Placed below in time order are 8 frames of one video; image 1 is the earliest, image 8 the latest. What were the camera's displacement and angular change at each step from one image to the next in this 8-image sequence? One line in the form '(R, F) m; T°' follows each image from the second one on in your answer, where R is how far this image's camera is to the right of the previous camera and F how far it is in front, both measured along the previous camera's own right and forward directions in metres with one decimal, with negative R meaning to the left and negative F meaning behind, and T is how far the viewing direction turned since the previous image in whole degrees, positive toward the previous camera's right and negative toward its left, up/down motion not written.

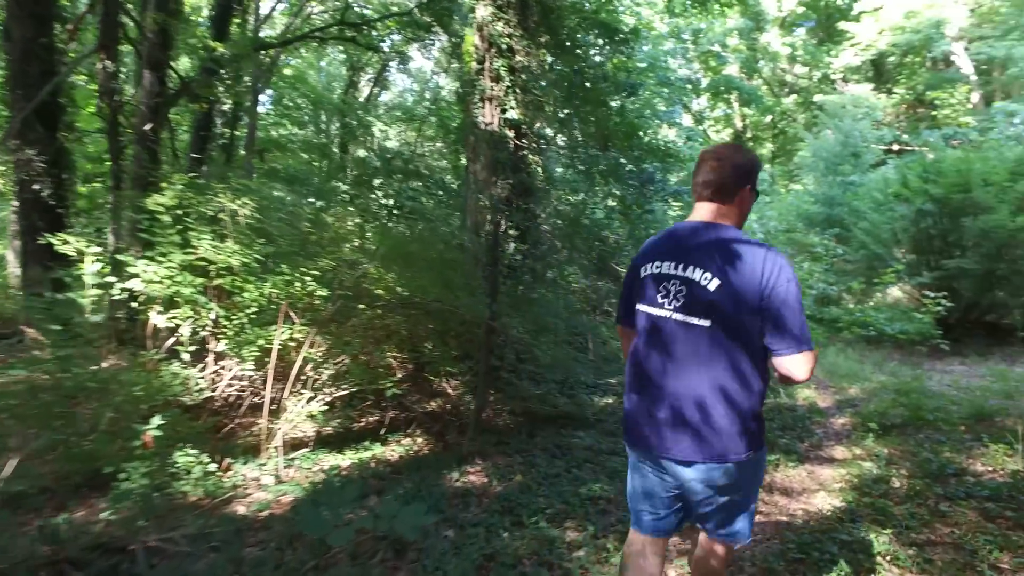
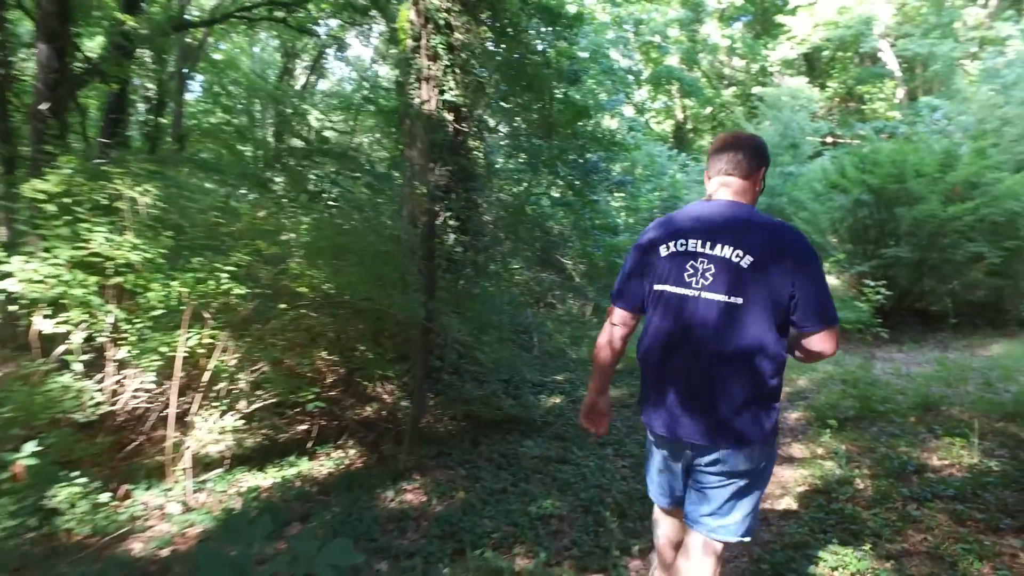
(0.0, +0.4) m; +5°
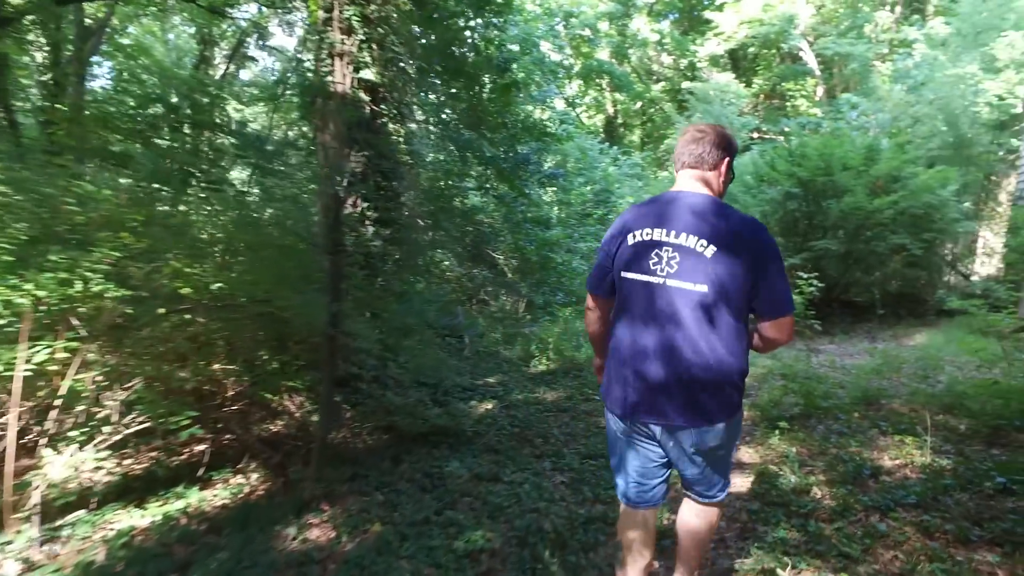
(+0.1, +0.5) m; +6°
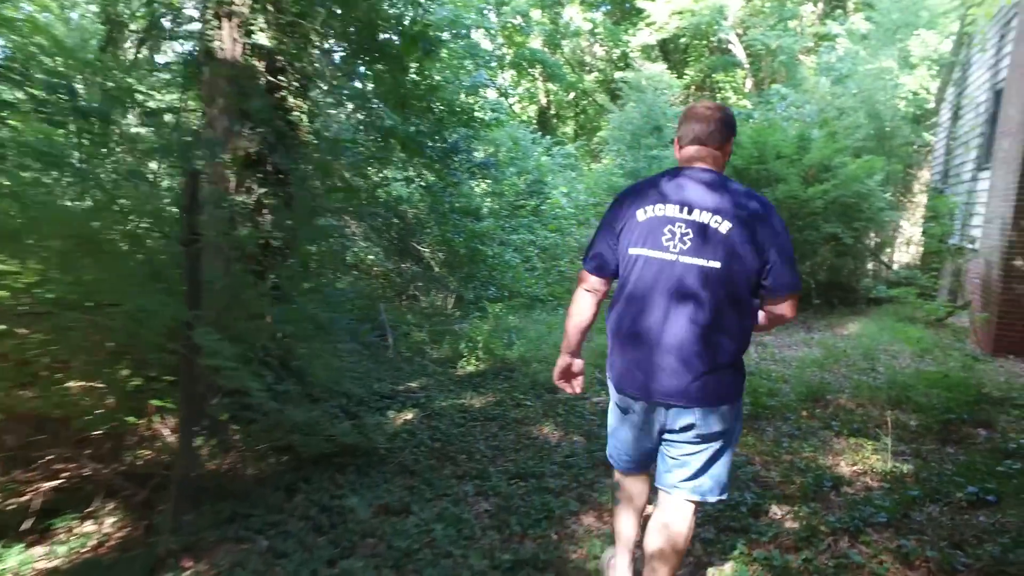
(+0.1, +0.6) m; +5°
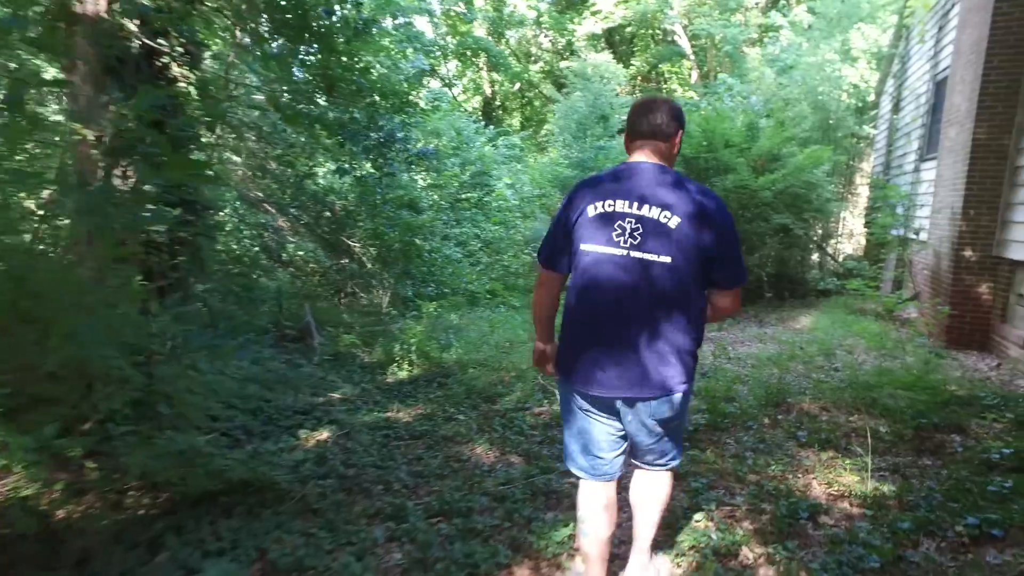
(+0.2, +0.7) m; +4°
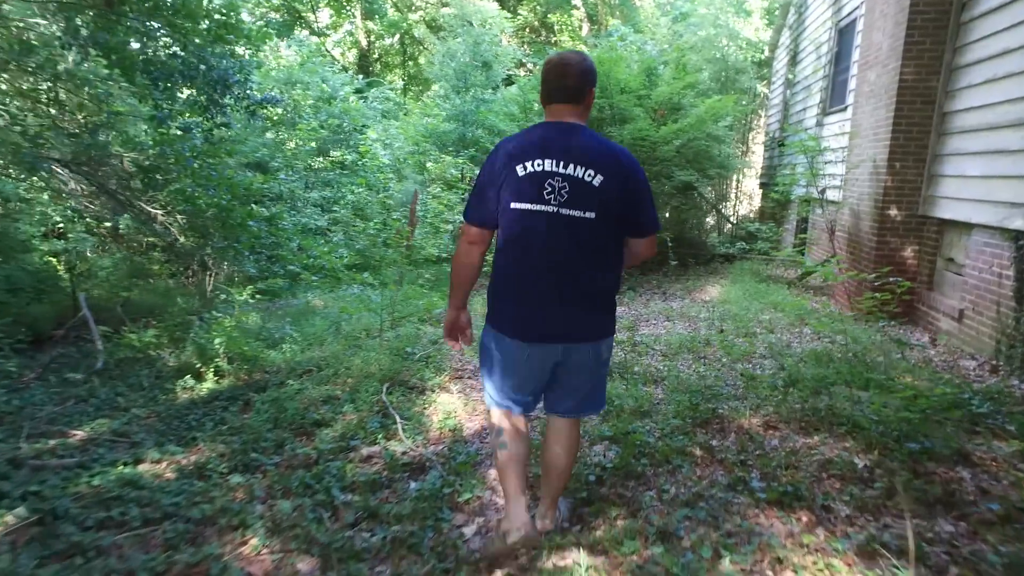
(+0.4, +1.7) m; +9°
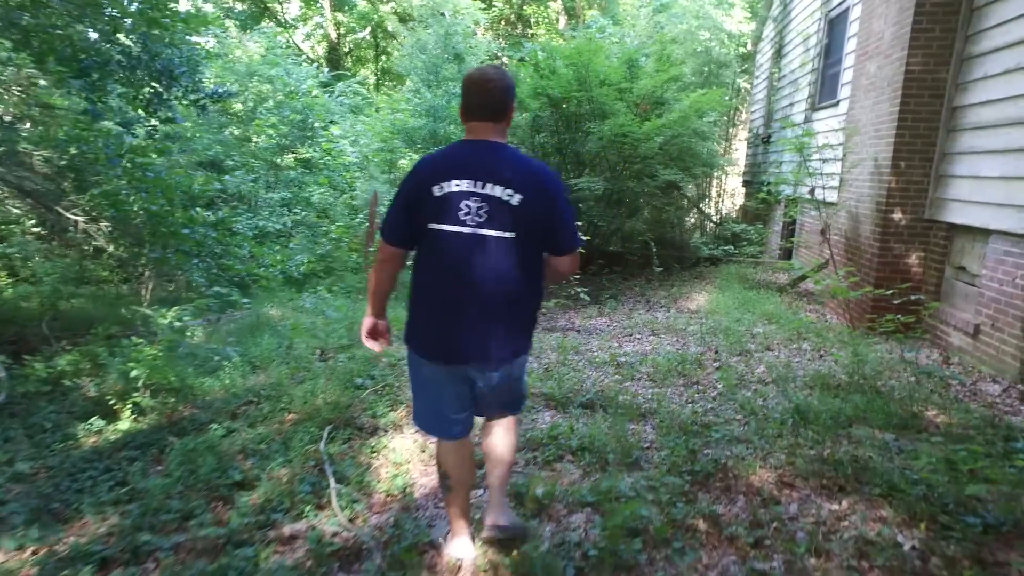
(+0.1, +0.7) m; +2°
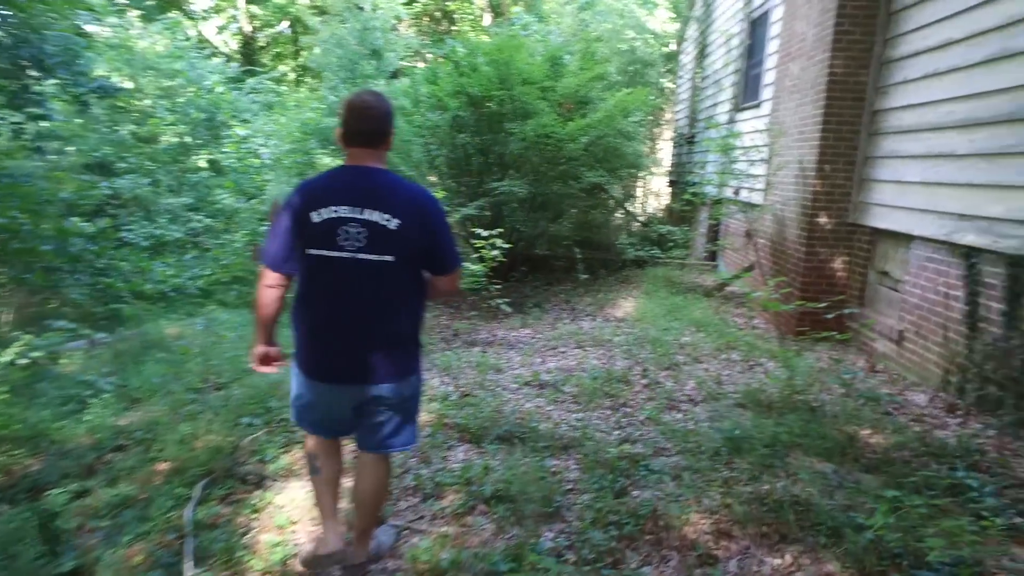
(+0.2, +0.5) m; +6°
